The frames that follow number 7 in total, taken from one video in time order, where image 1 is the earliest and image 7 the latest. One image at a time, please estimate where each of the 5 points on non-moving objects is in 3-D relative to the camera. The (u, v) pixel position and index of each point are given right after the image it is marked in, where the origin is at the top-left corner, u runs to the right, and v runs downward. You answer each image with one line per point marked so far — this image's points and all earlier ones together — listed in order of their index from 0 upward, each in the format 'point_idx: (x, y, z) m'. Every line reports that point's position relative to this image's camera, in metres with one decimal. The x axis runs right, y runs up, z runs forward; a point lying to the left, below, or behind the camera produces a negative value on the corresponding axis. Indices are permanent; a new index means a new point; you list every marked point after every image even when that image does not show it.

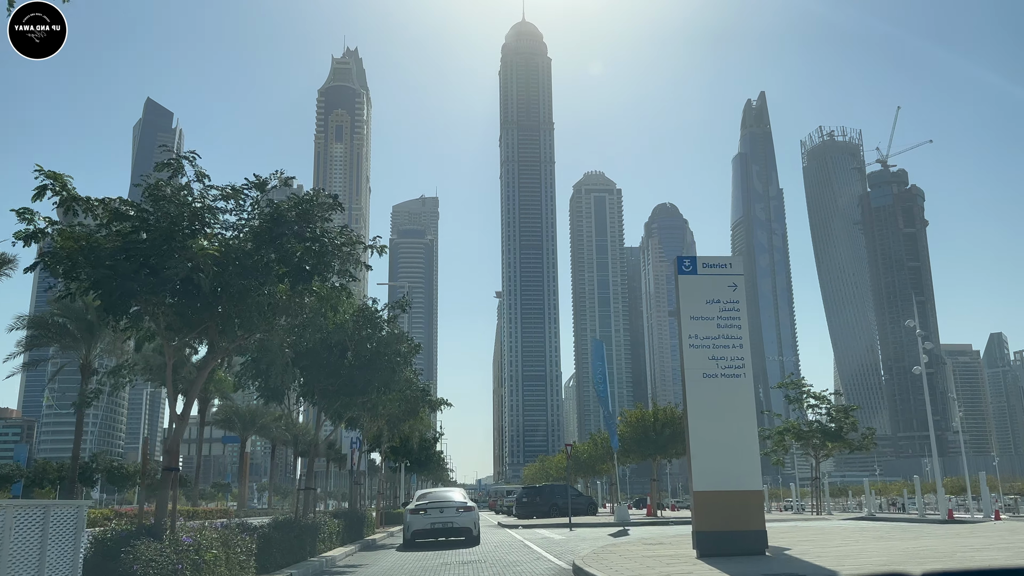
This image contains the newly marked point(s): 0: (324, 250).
0: (-3.2, +0.7, +13.1) m
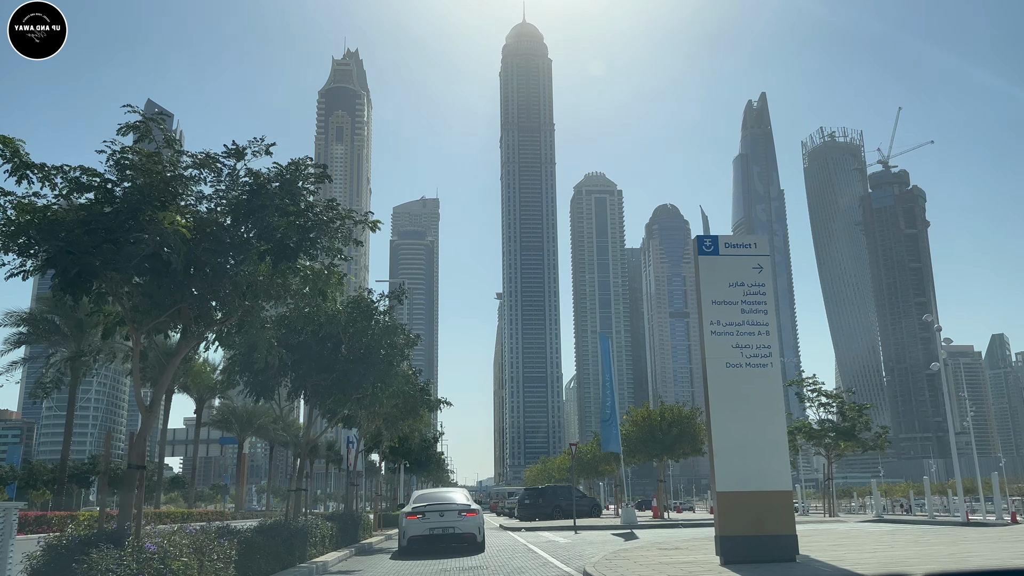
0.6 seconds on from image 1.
0: (-3.1, +1.0, +11.9) m
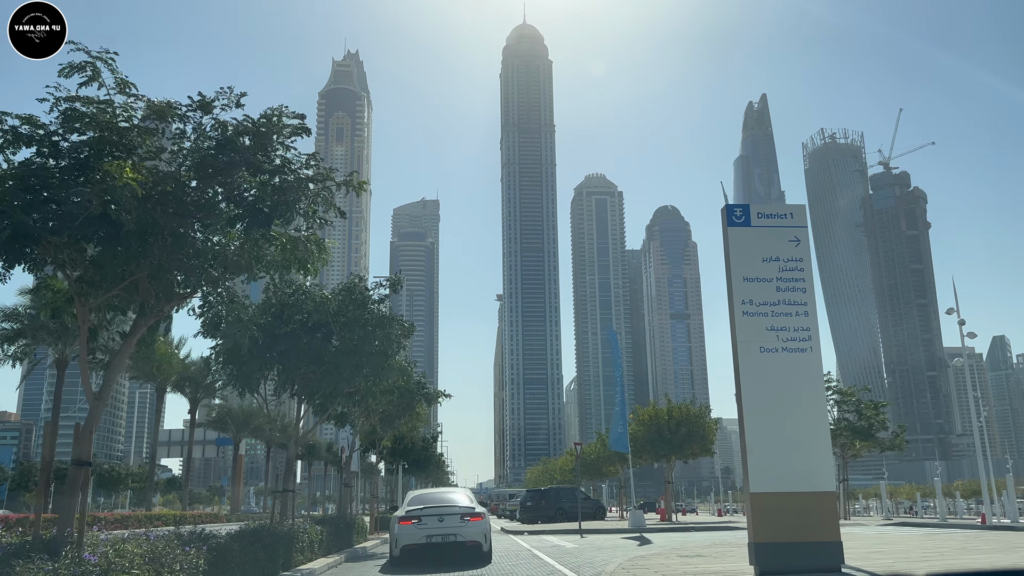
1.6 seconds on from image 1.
0: (-3.0, +1.4, +10.4) m
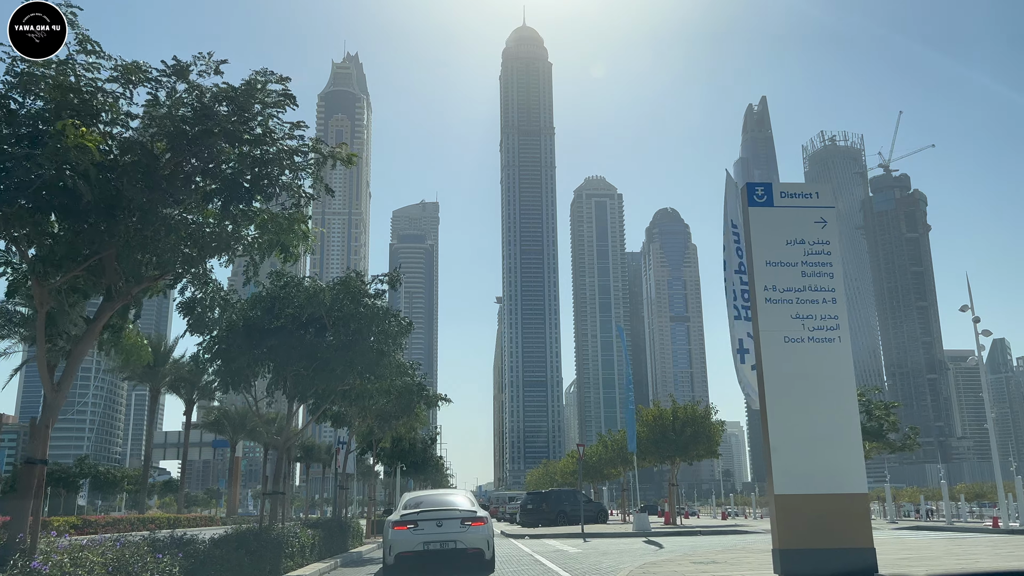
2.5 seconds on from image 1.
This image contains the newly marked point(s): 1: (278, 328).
0: (-3.0, +1.6, +9.5) m
1: (-5.5, -0.9, +18.3) m
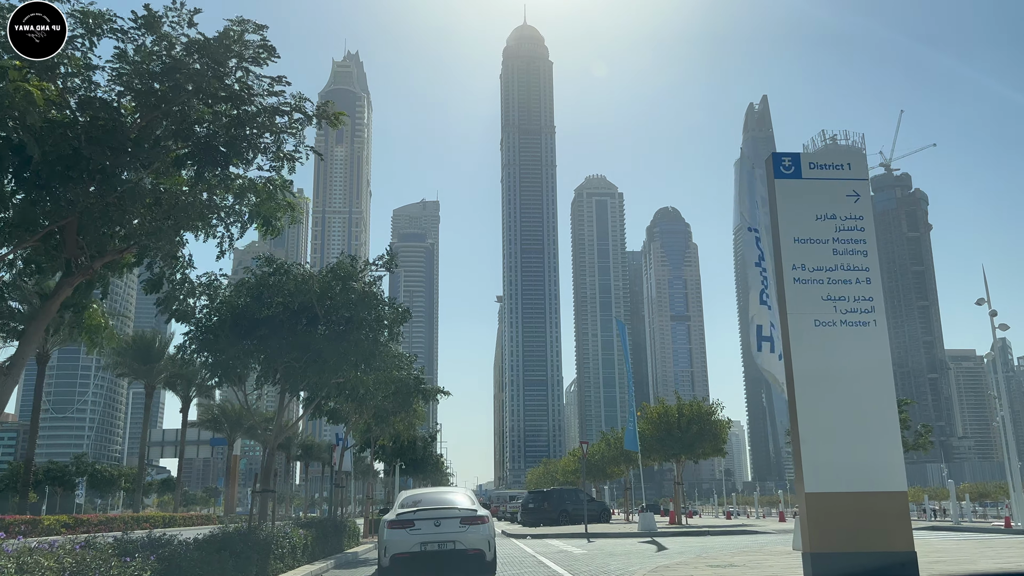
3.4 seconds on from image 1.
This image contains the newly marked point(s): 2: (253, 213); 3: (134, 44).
0: (-2.9, +1.9, +8.6) m
1: (-5.5, -0.7, +17.4) m
2: (-3.2, +0.9, +9.3) m
3: (-4.1, +2.6, +8.3) m
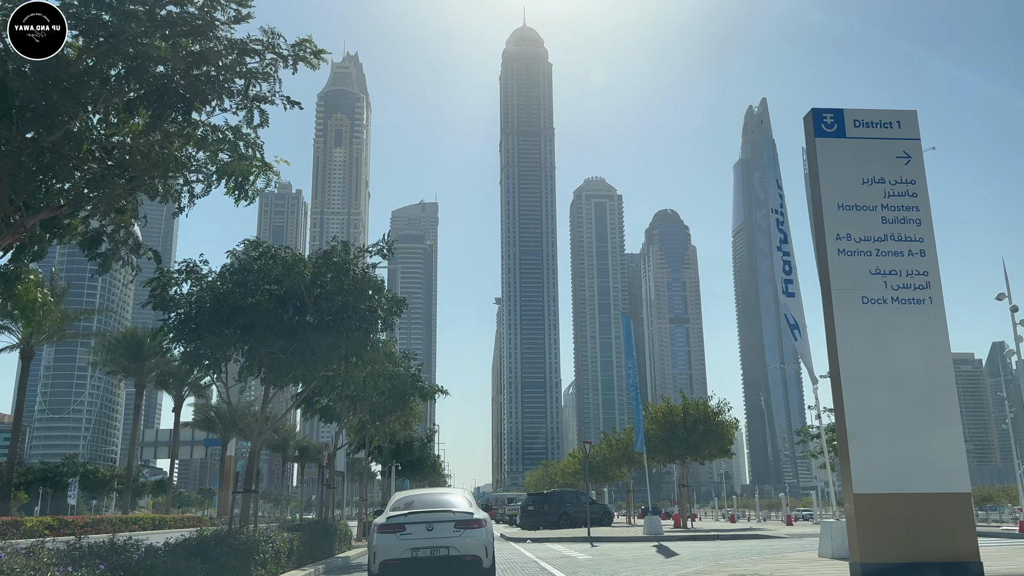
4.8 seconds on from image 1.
0: (-2.9, +2.2, +7.4) m
1: (-5.4, -0.4, +16.3) m
2: (-3.1, +1.2, +8.2) m
3: (-4.0, +3.0, +7.2) m
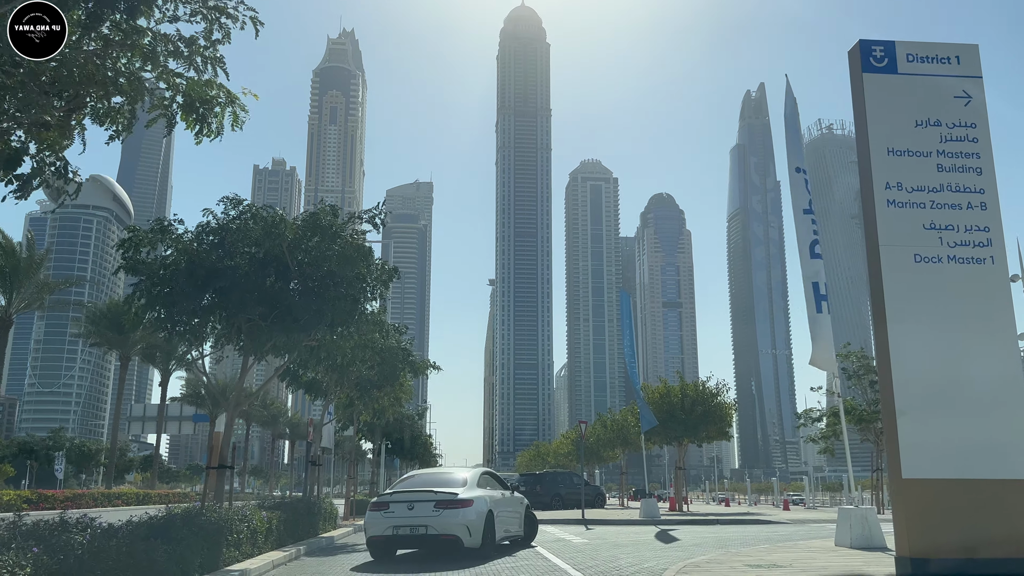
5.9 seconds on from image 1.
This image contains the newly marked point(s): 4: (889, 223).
0: (-2.8, +2.7, +6.2) m
1: (-5.5, +0.4, +15.1) m
2: (-3.1, +1.7, +7.0) m
3: (-3.9, +3.5, +6.0) m
4: (+3.6, +0.6, +7.4) m
